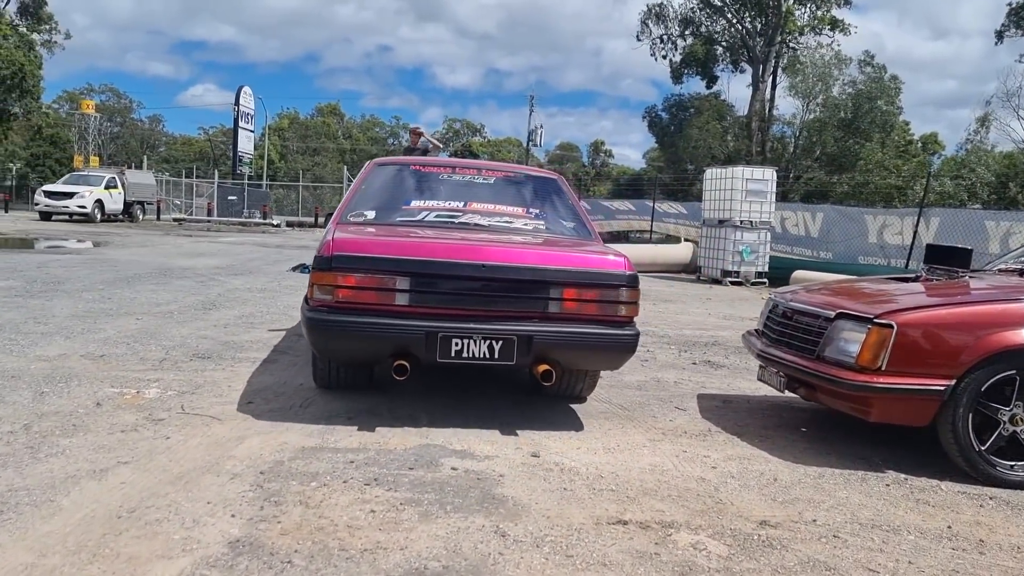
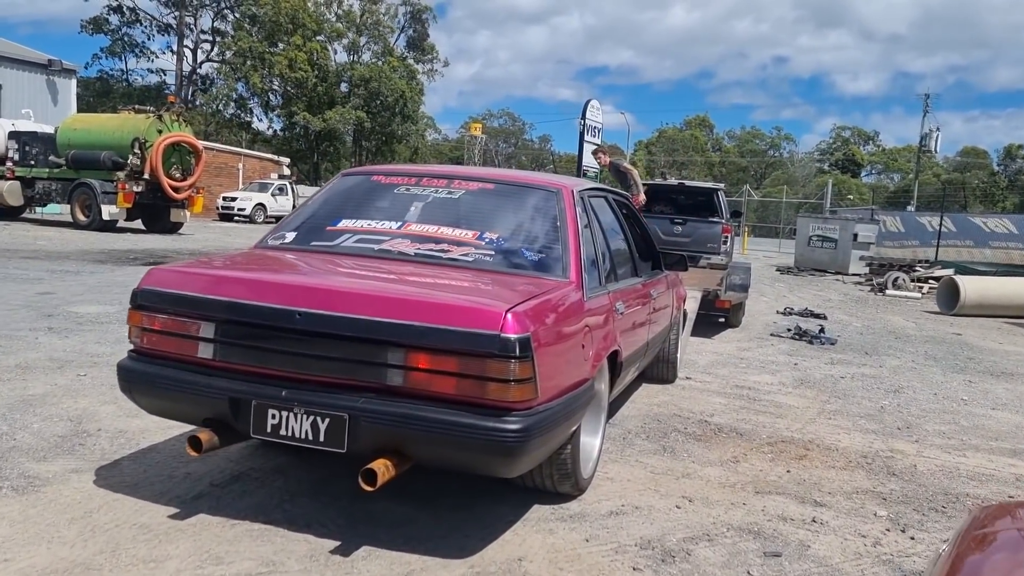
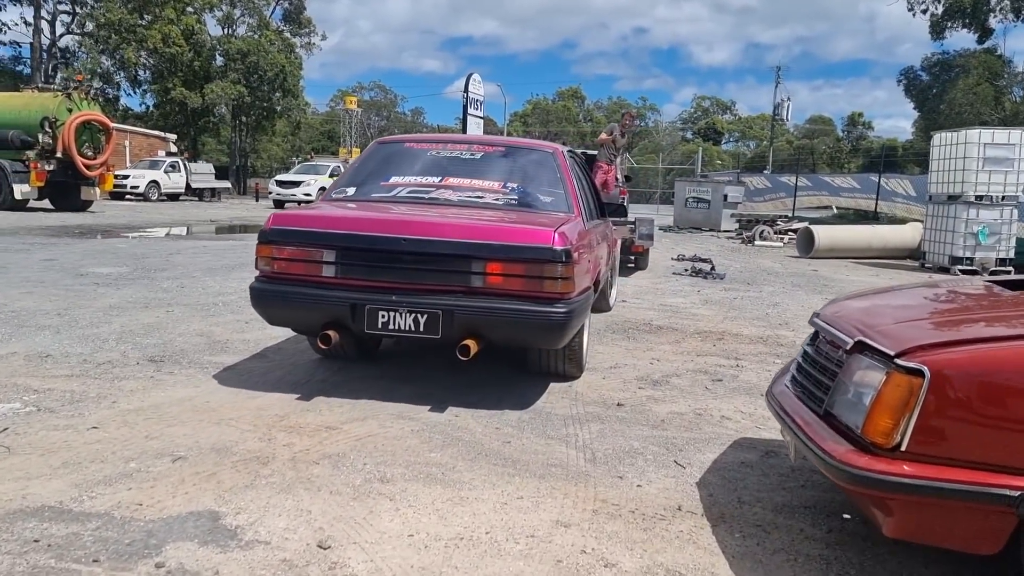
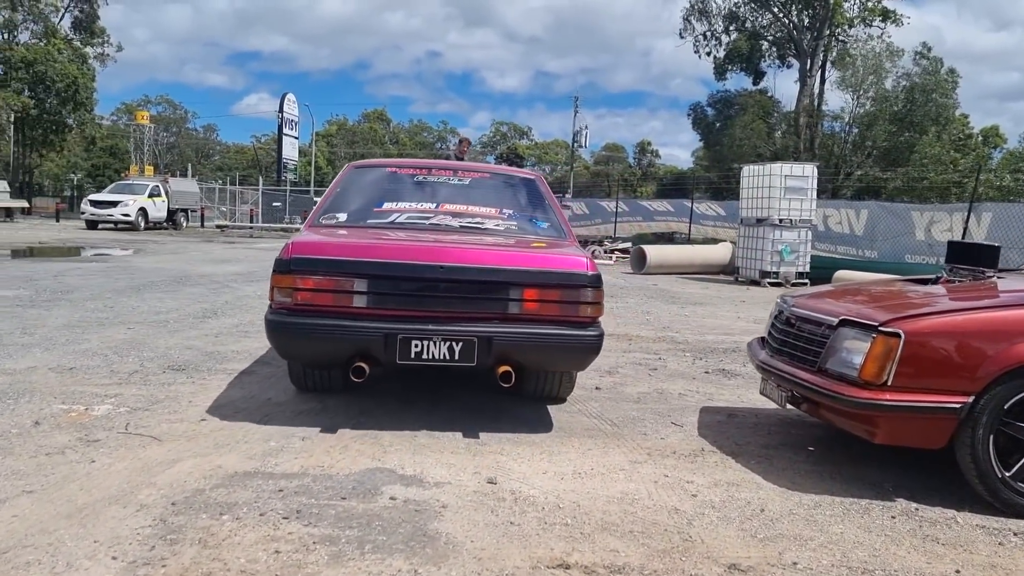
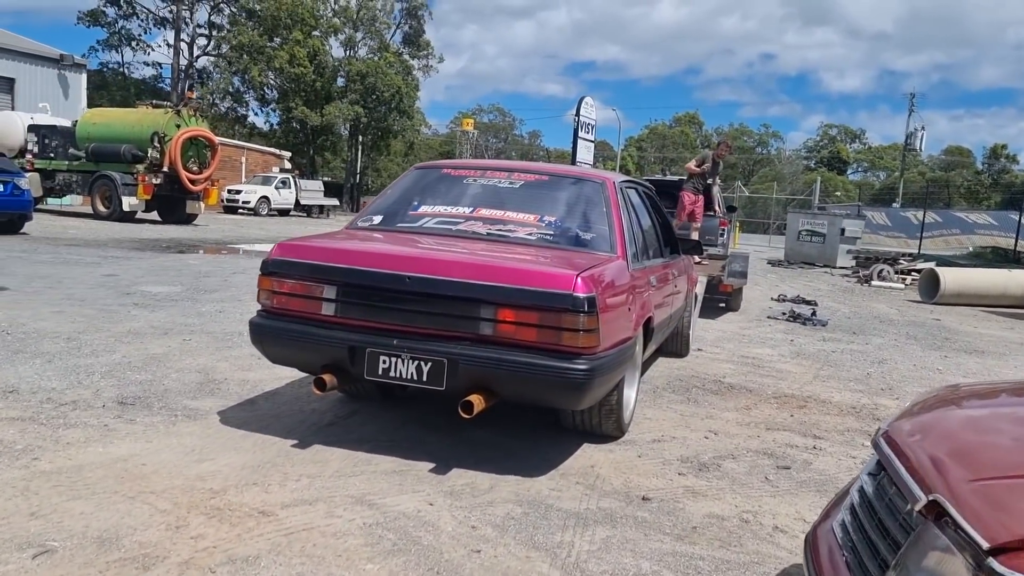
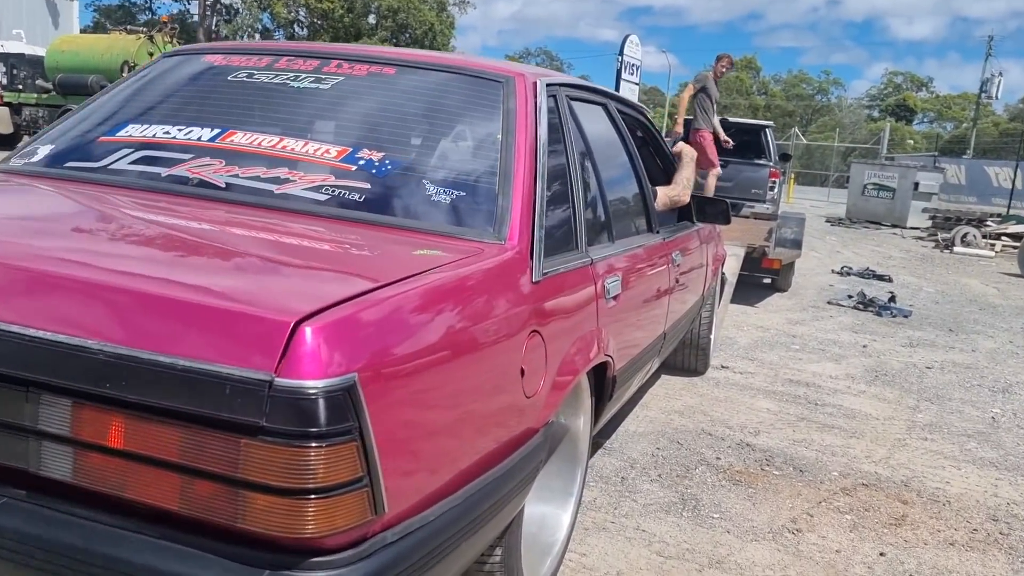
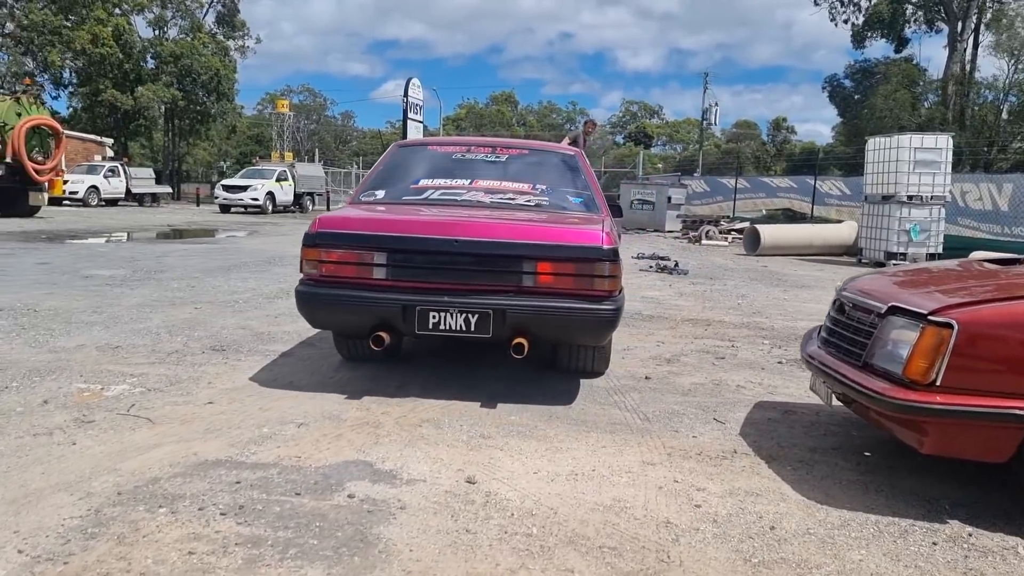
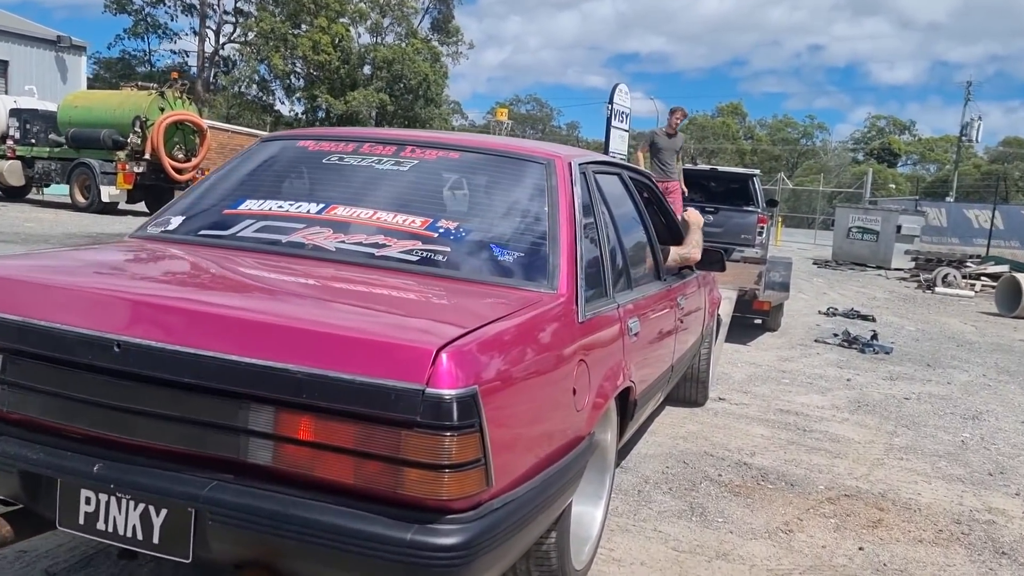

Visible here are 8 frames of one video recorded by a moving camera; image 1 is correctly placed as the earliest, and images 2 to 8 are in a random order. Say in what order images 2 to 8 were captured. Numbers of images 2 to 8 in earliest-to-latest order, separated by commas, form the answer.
4, 7, 3, 5, 2, 8, 6
